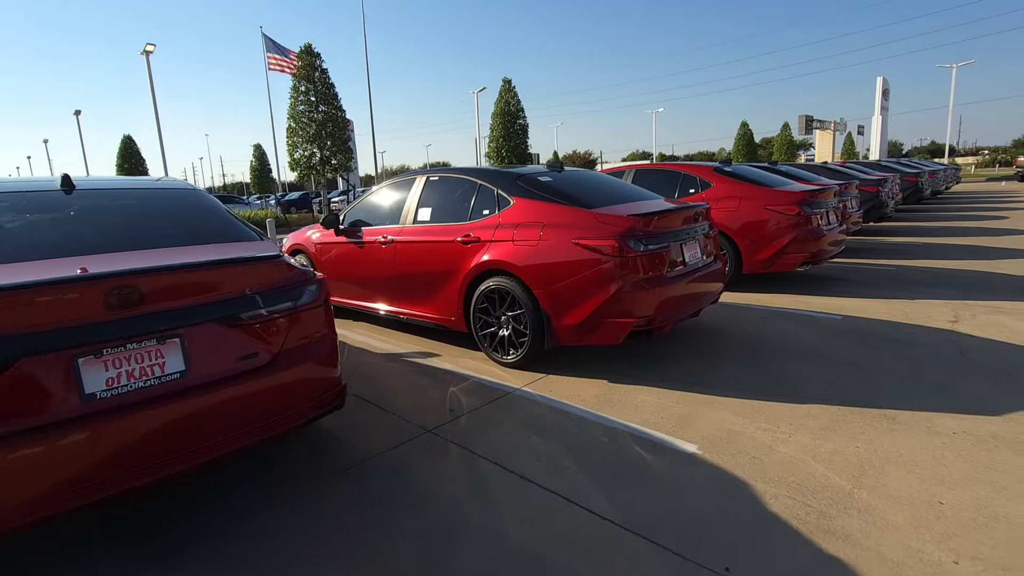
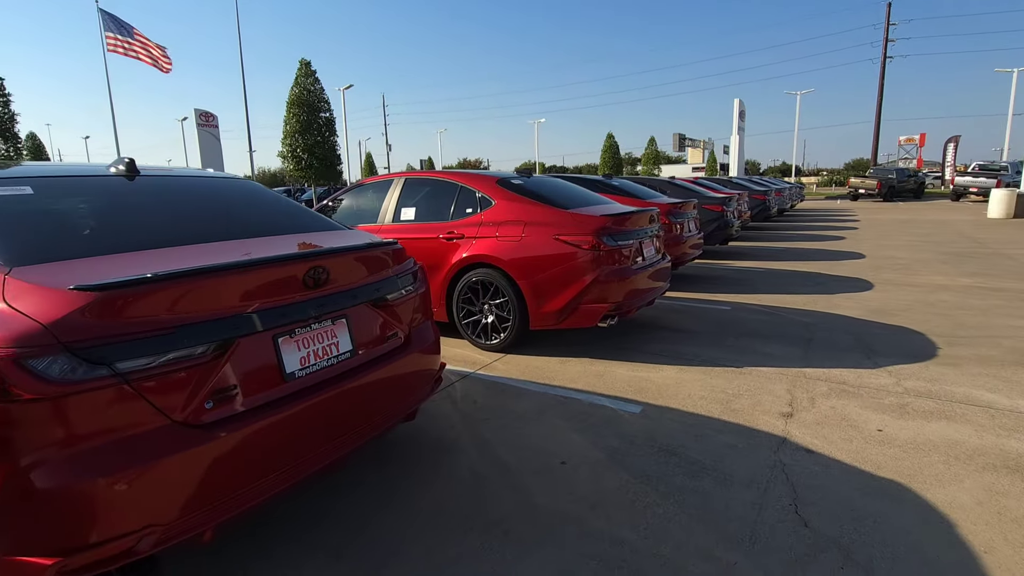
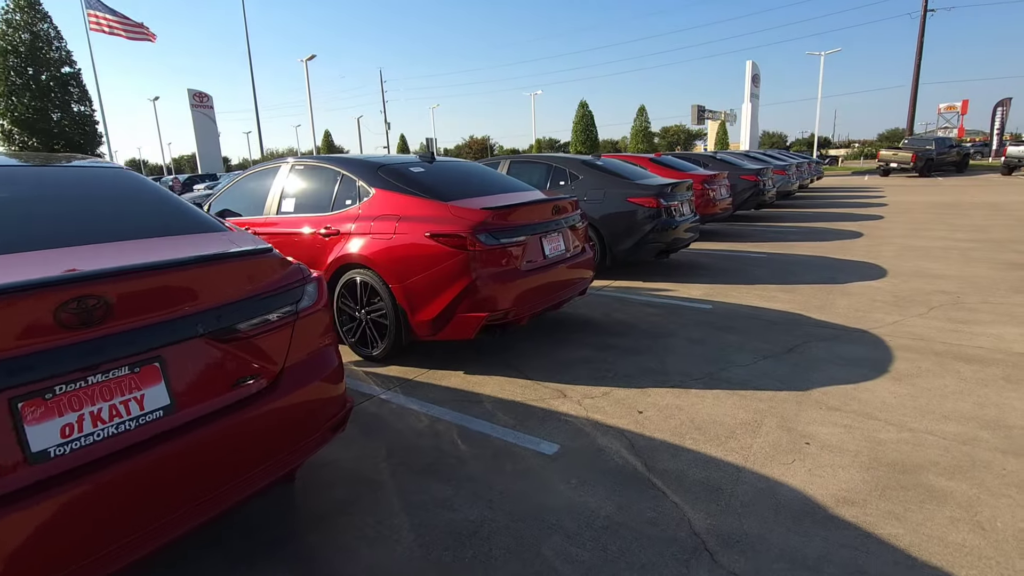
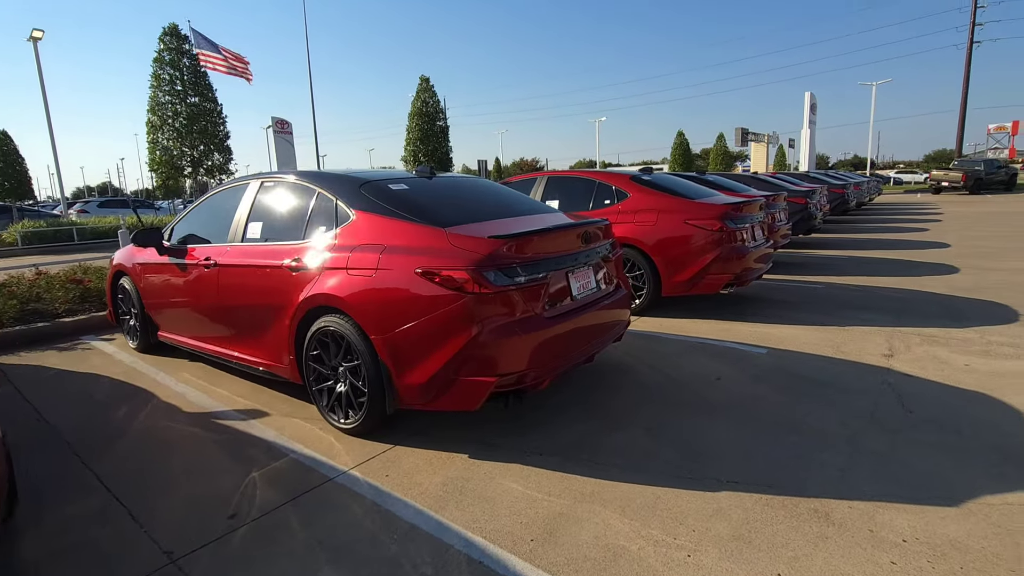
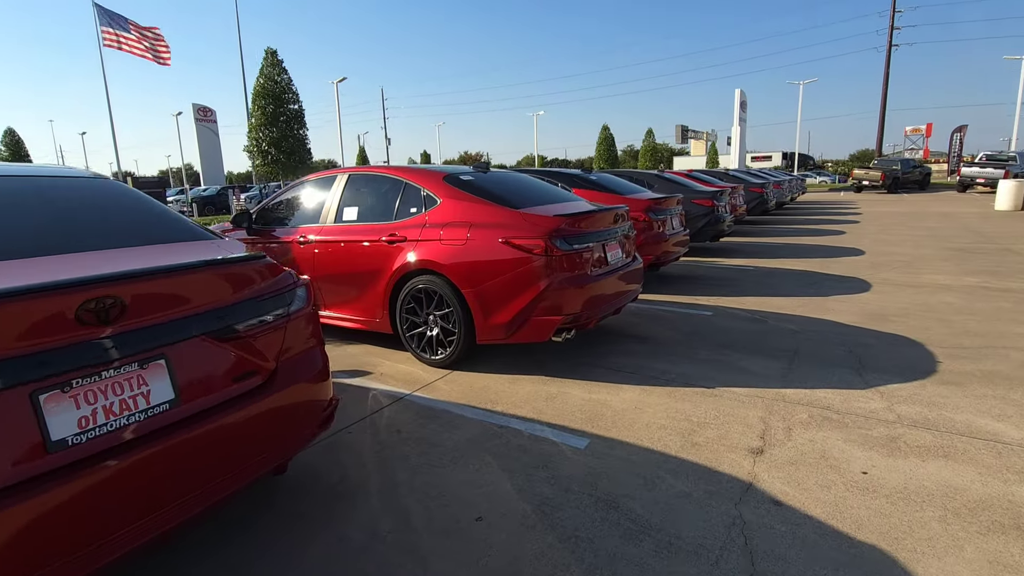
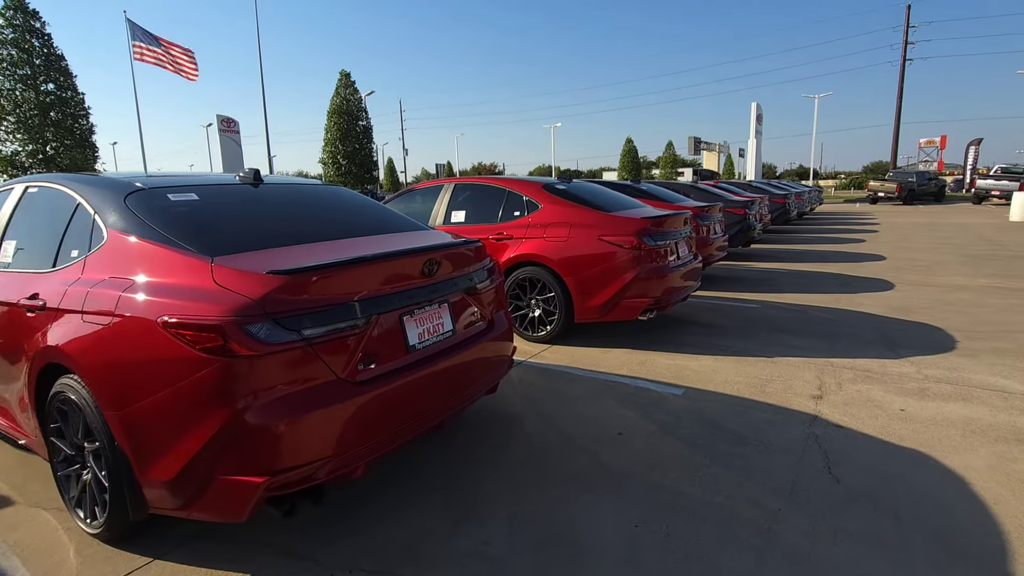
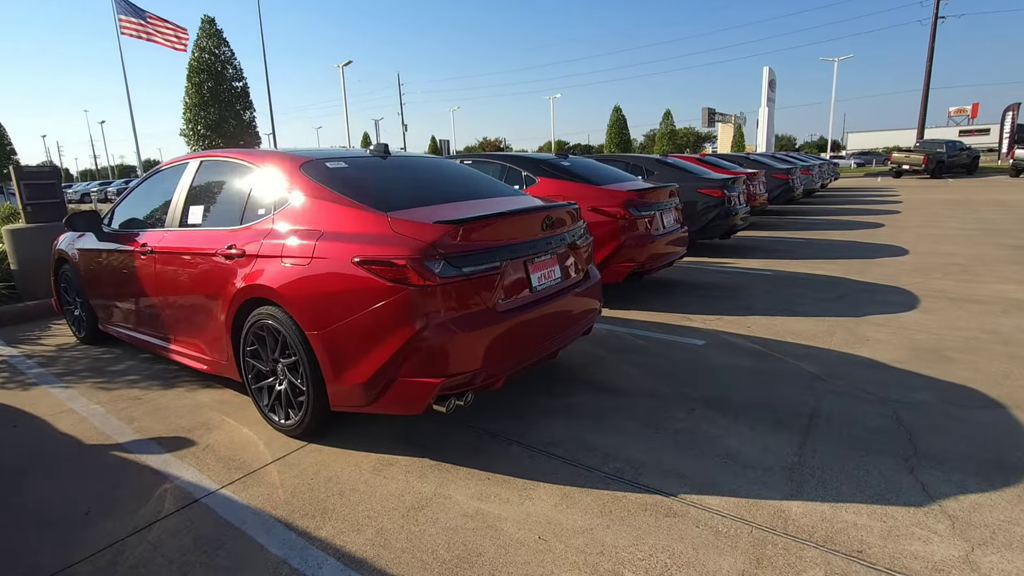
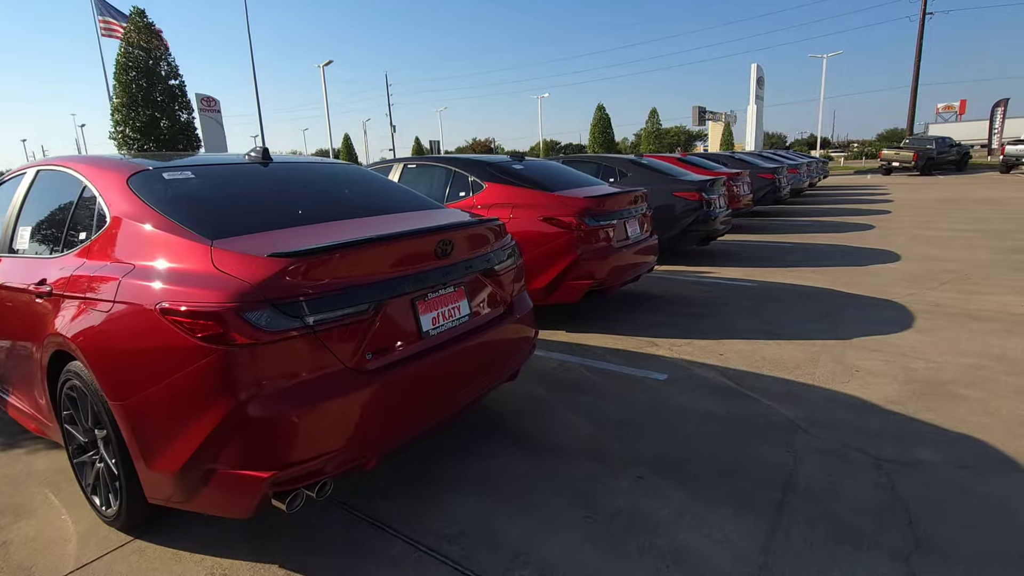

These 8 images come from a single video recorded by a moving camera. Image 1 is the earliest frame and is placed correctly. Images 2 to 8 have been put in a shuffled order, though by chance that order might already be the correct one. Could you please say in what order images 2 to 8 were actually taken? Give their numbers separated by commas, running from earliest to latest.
4, 6, 2, 5, 7, 8, 3
